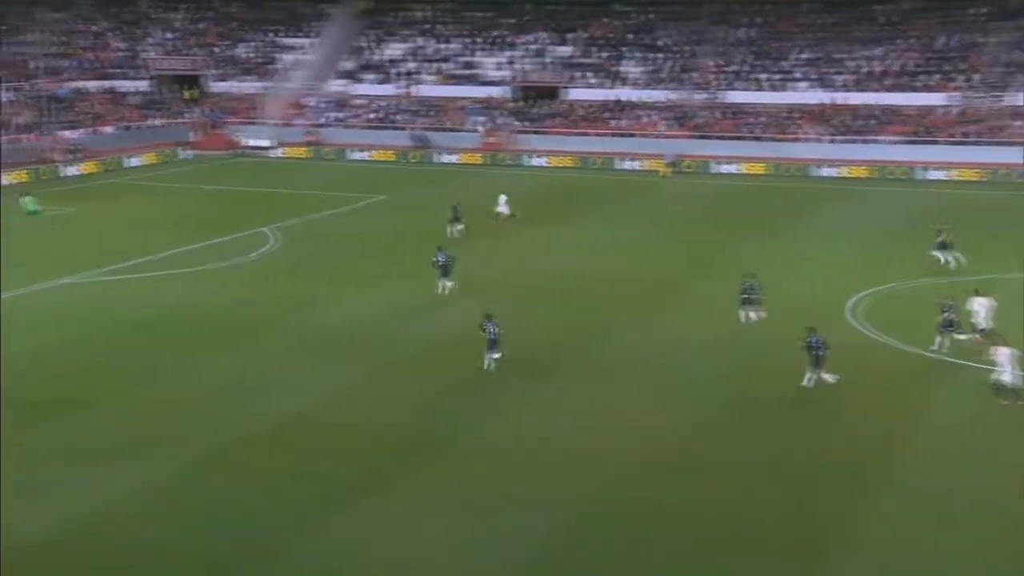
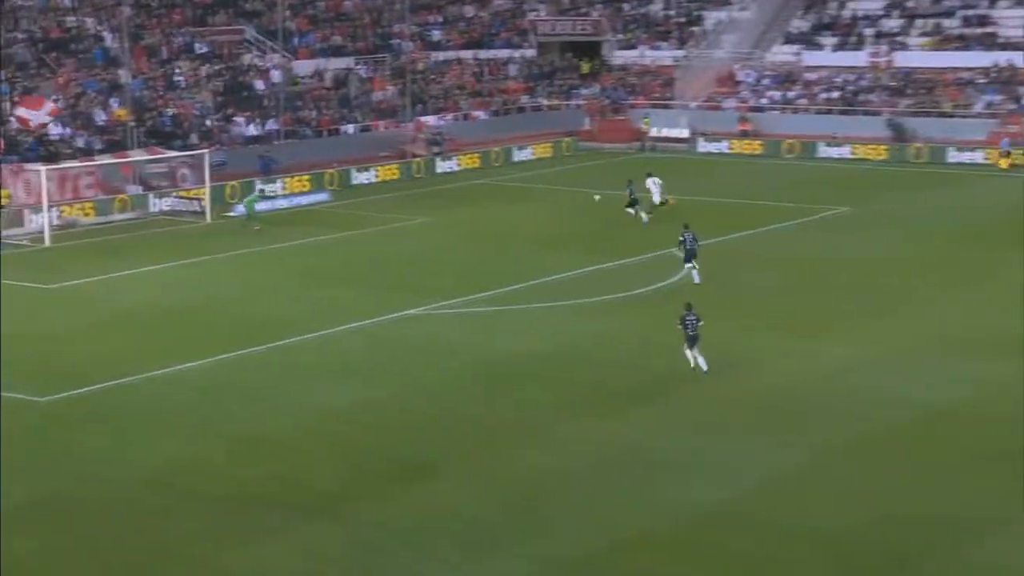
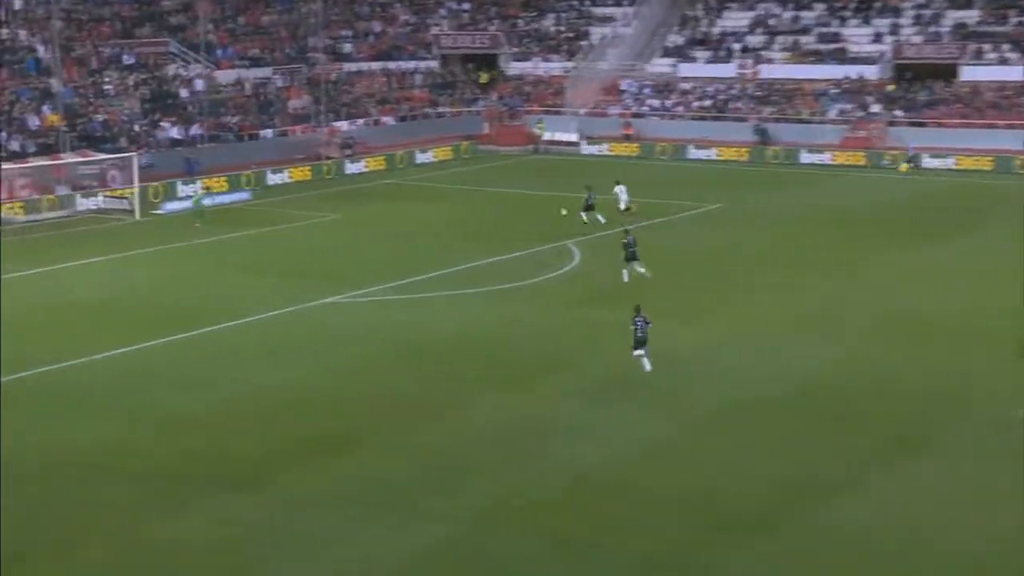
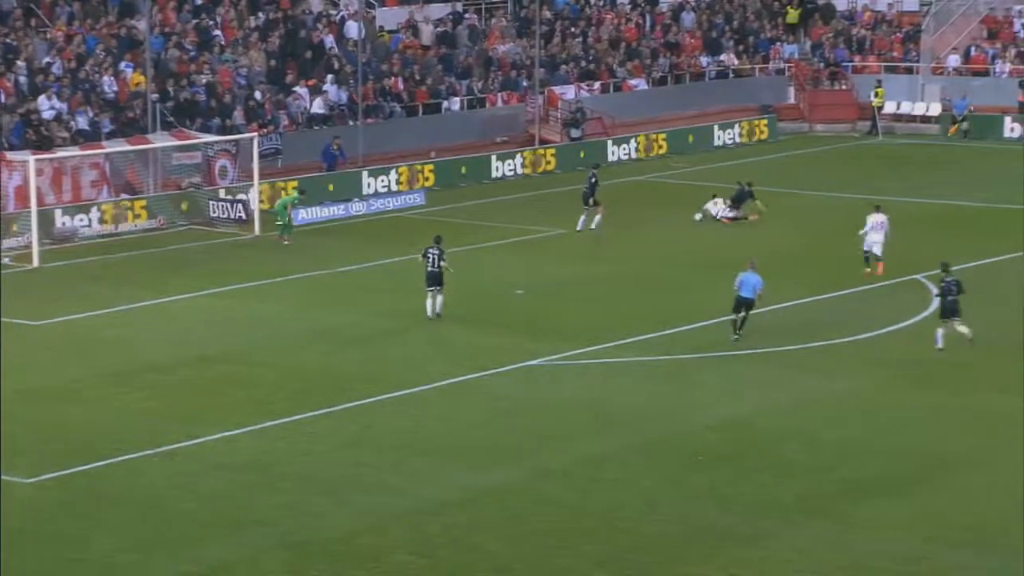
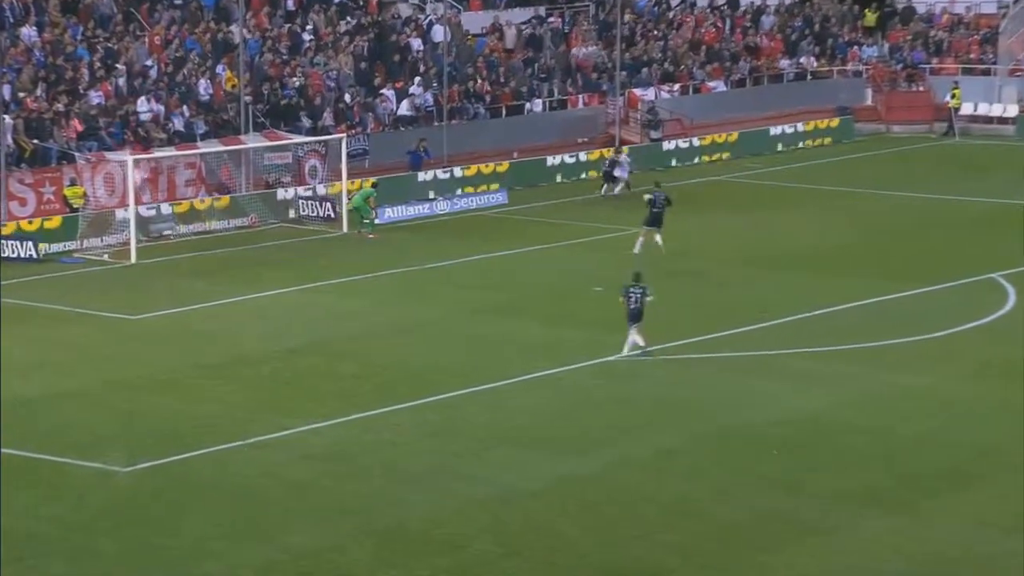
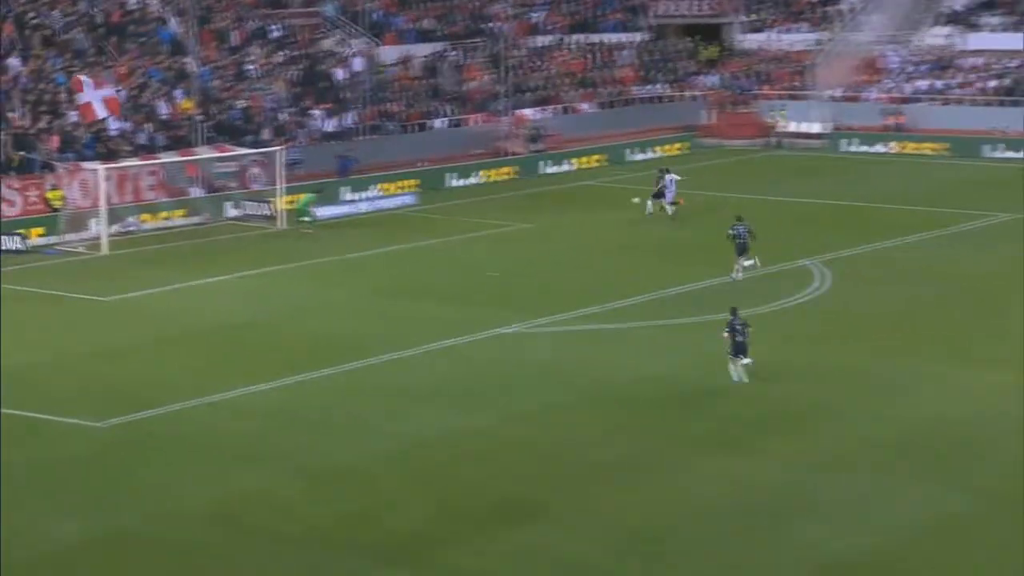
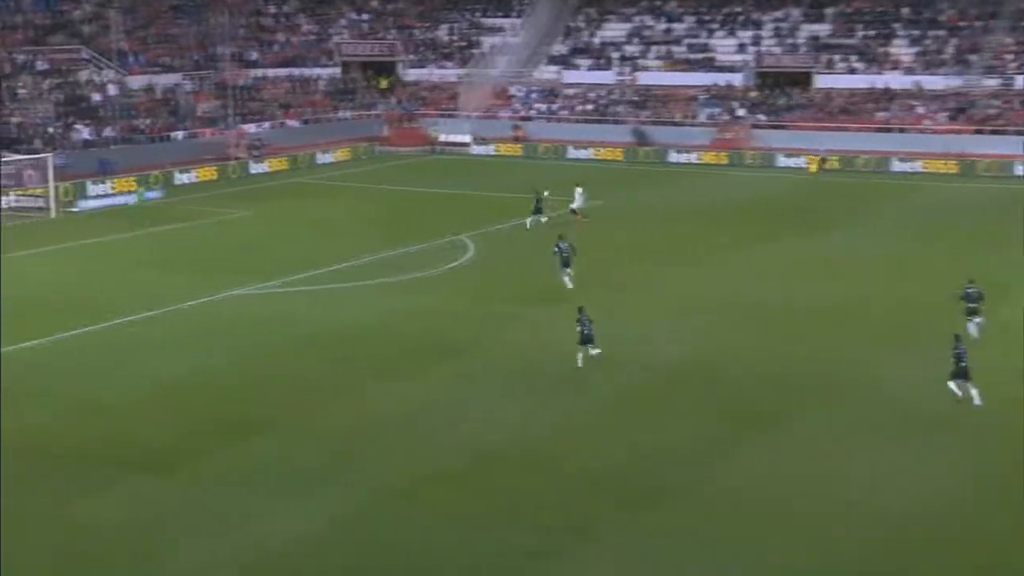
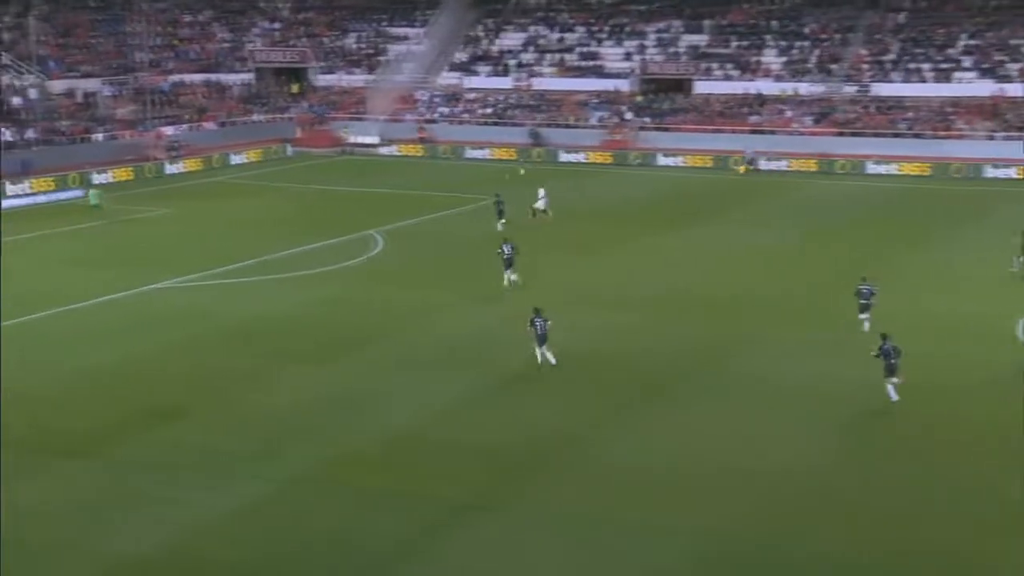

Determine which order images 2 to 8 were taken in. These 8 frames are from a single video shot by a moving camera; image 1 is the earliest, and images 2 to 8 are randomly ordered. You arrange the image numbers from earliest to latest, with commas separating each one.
8, 7, 3, 2, 6, 5, 4
